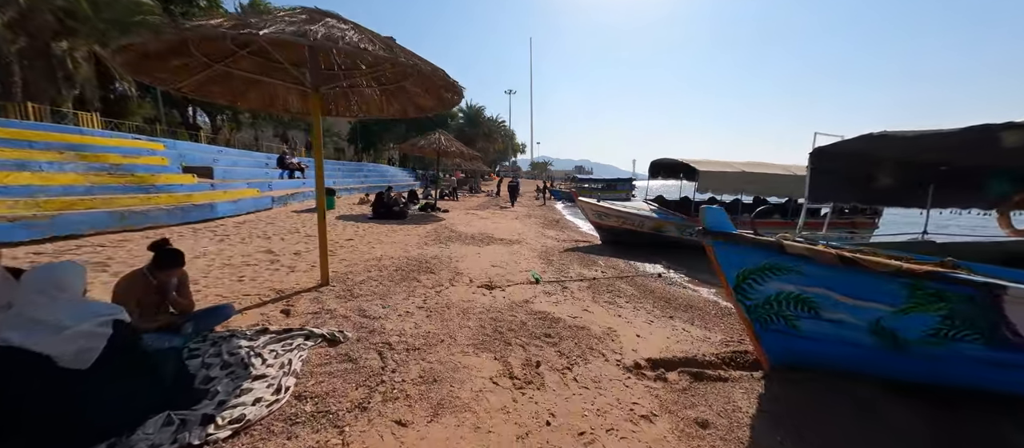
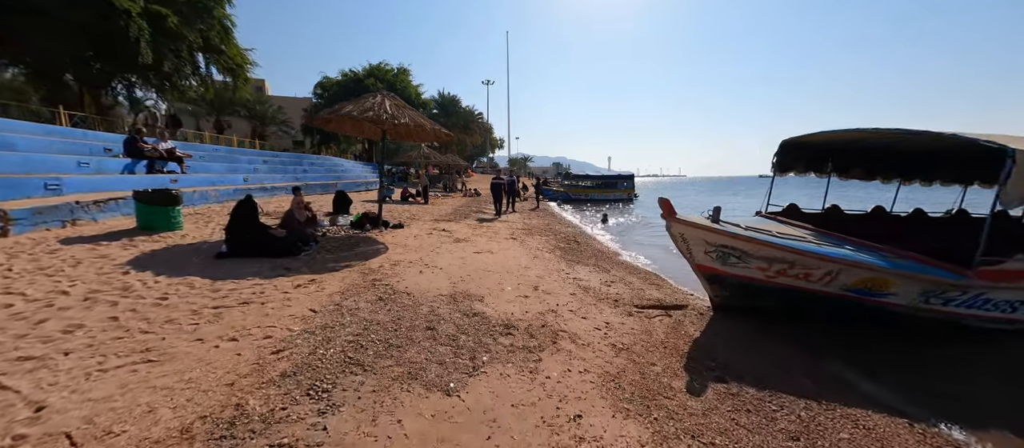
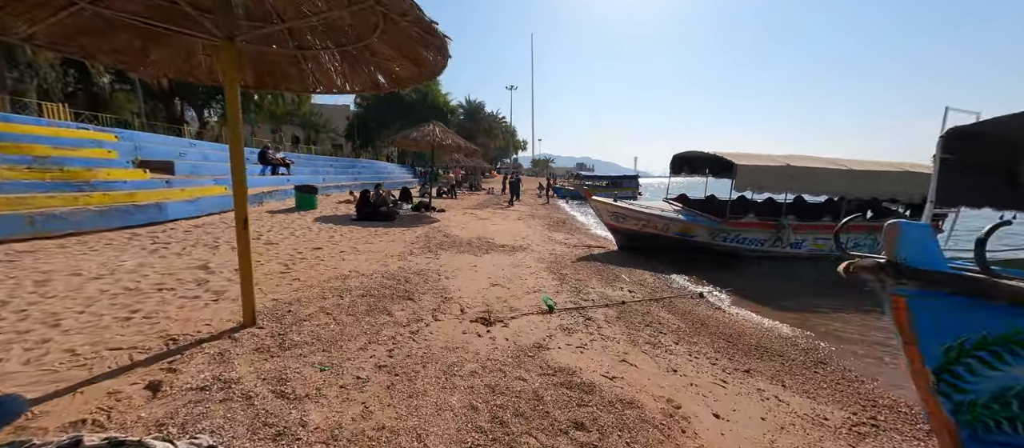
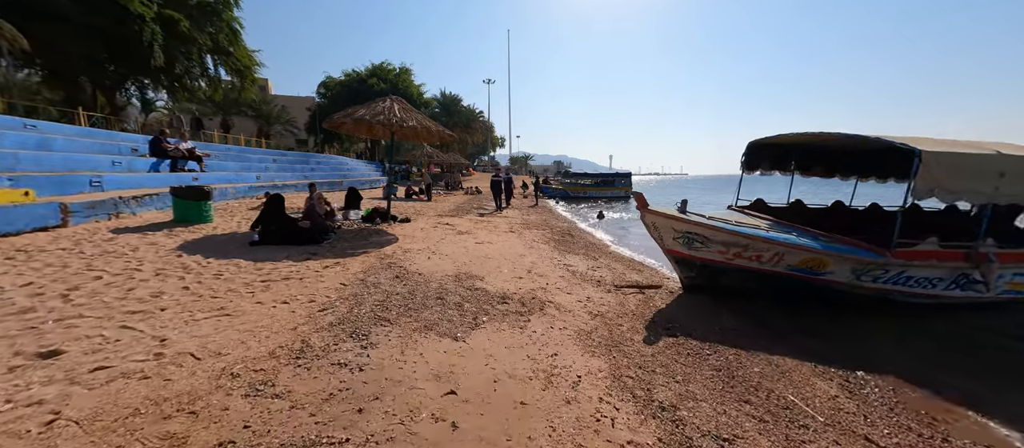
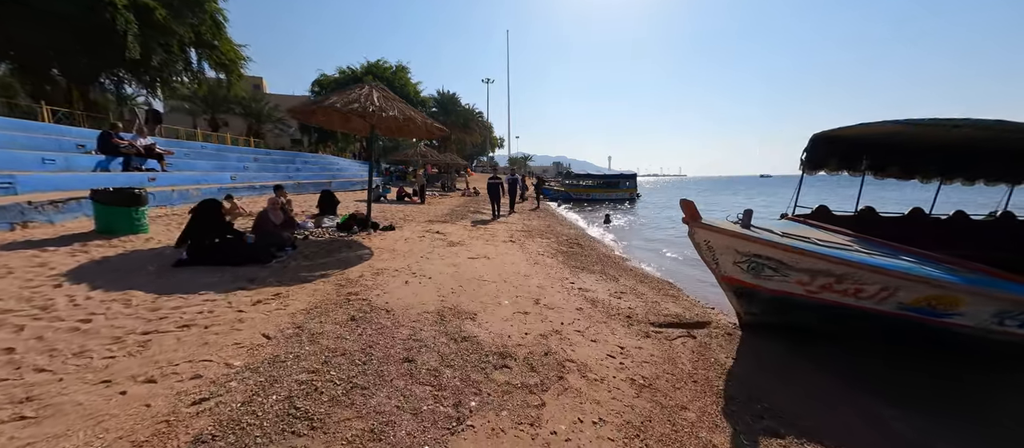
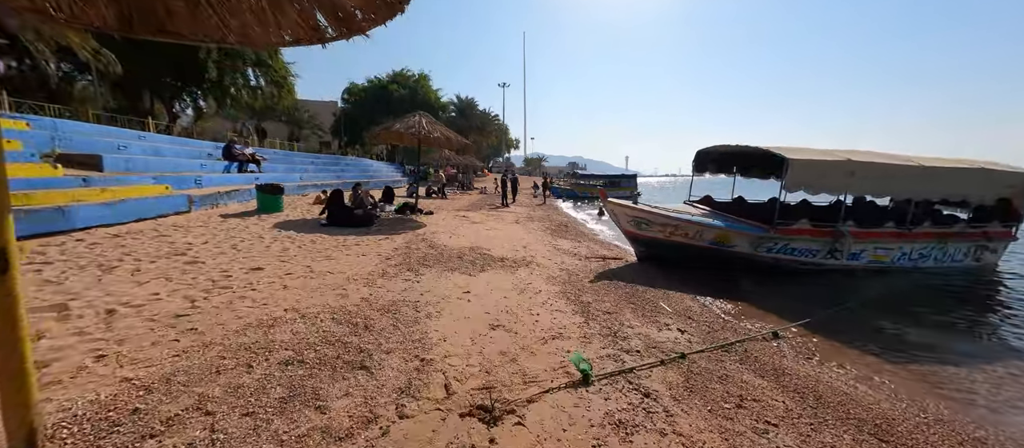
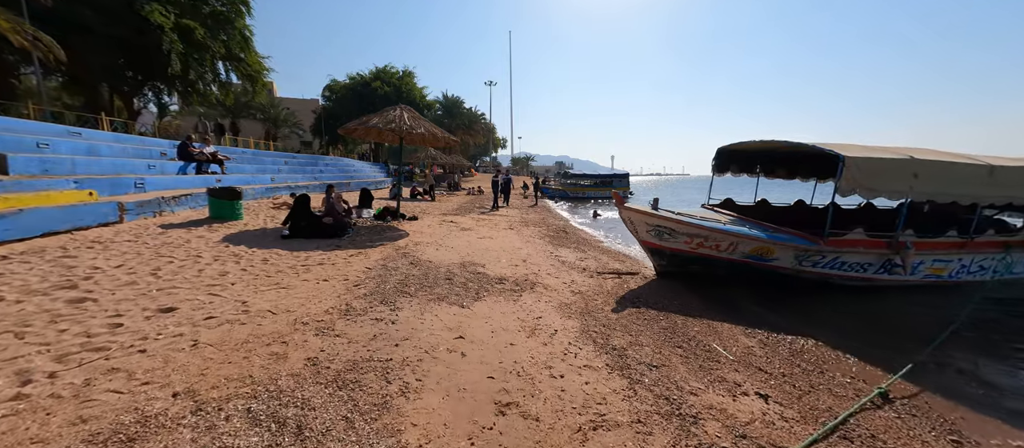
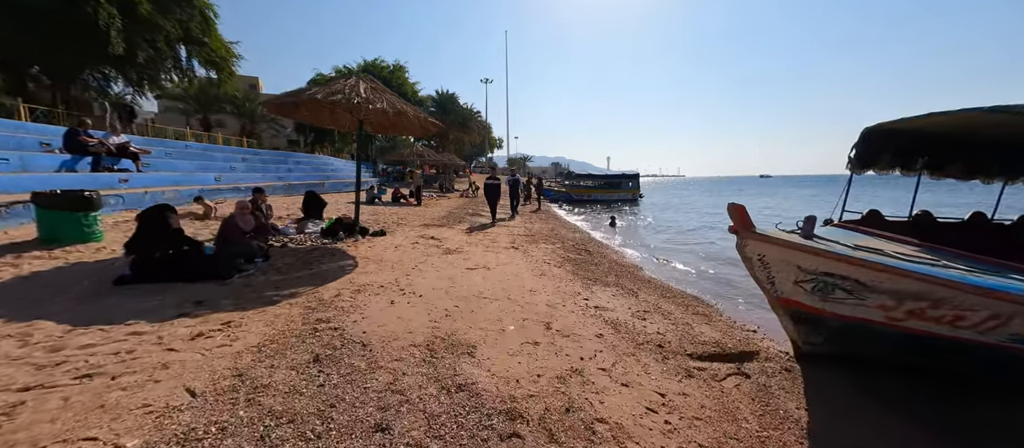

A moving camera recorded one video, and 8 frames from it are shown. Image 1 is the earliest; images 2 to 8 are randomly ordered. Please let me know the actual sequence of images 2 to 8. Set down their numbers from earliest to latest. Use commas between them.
3, 6, 7, 4, 2, 5, 8
